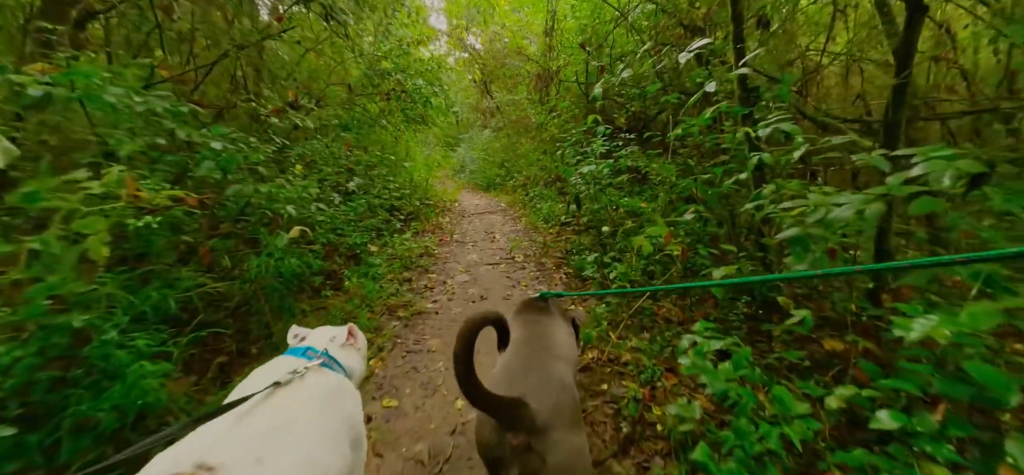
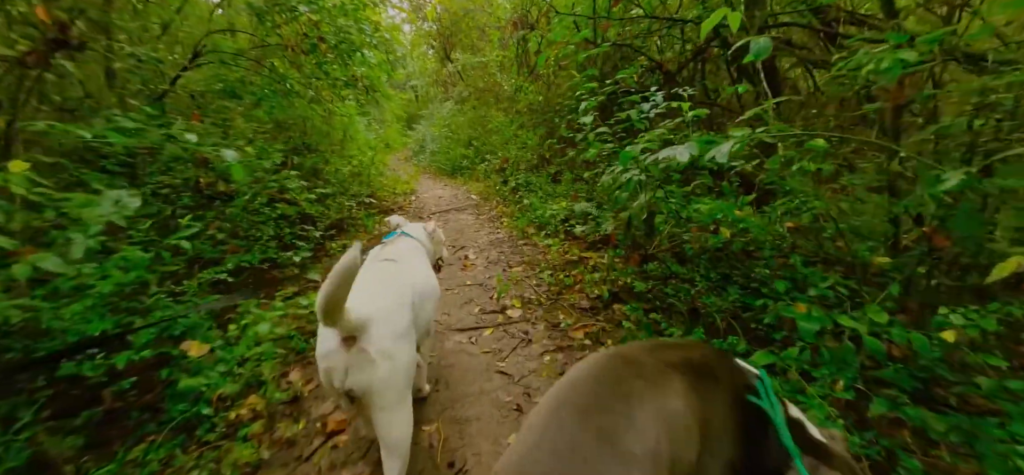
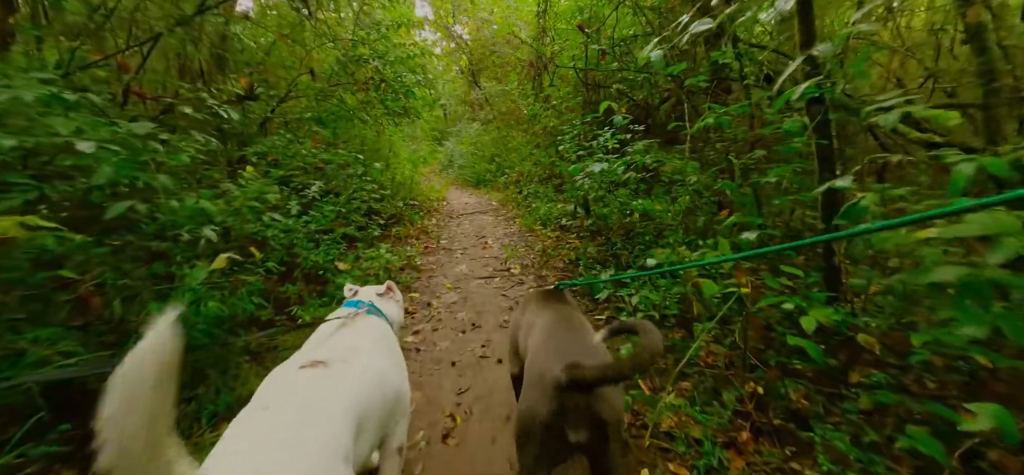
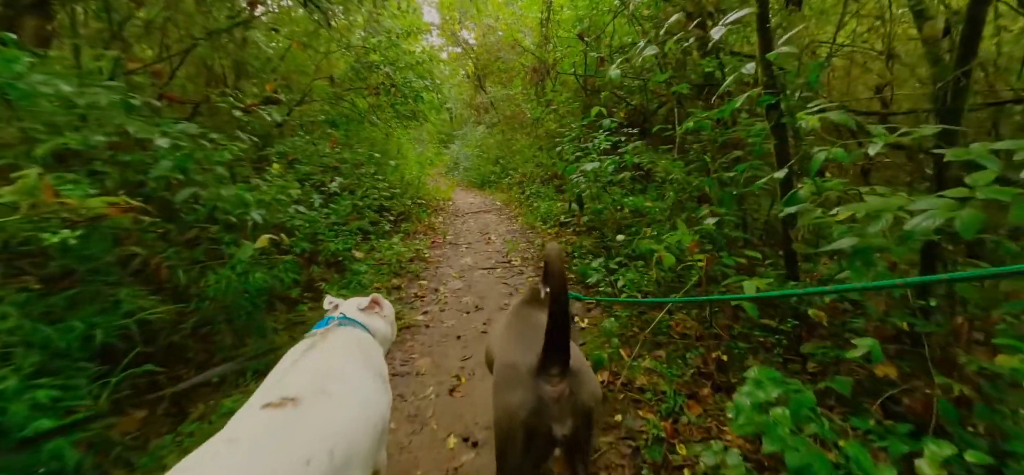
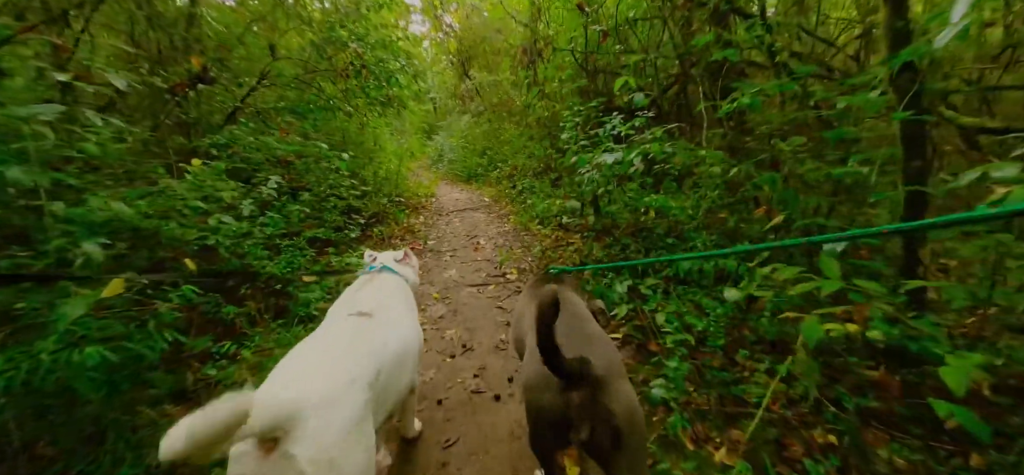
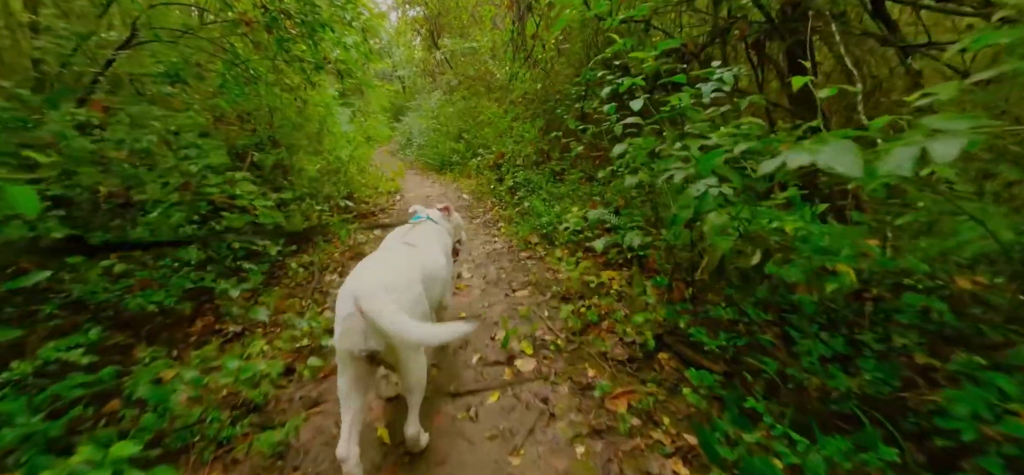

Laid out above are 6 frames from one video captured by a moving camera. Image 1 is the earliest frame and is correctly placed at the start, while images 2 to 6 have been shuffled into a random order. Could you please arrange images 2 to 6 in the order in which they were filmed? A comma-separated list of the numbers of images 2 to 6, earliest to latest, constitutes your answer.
4, 3, 5, 2, 6
